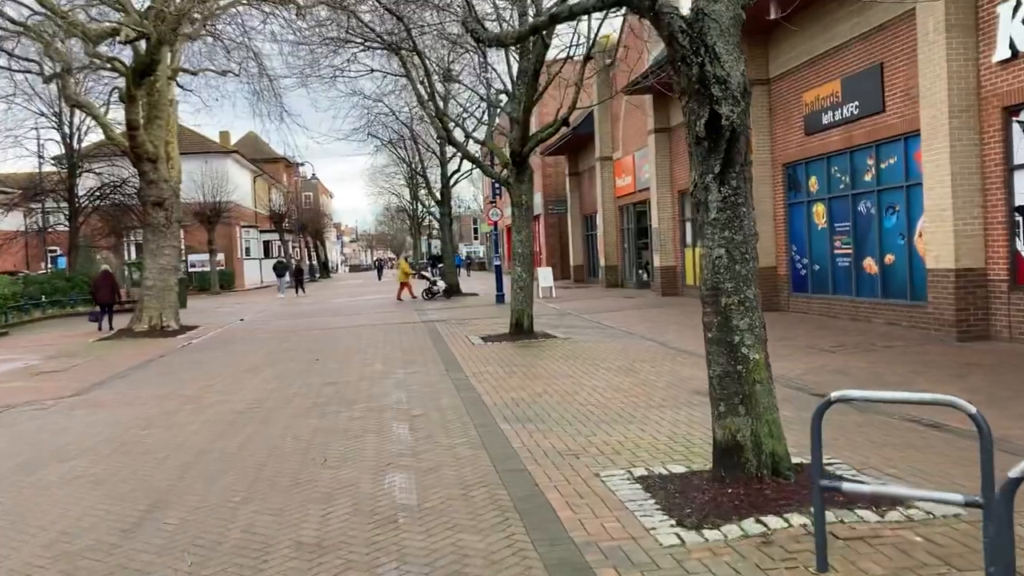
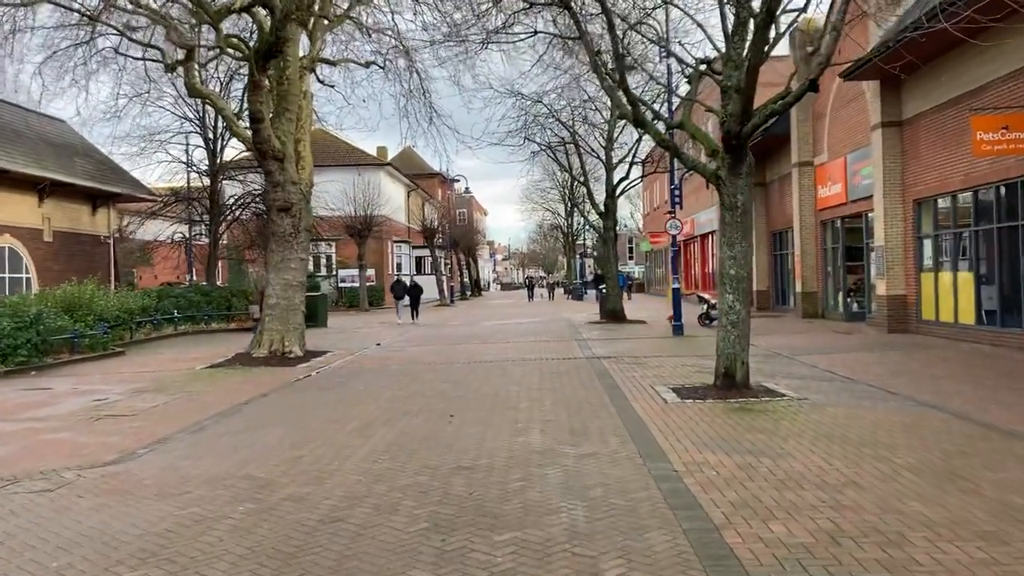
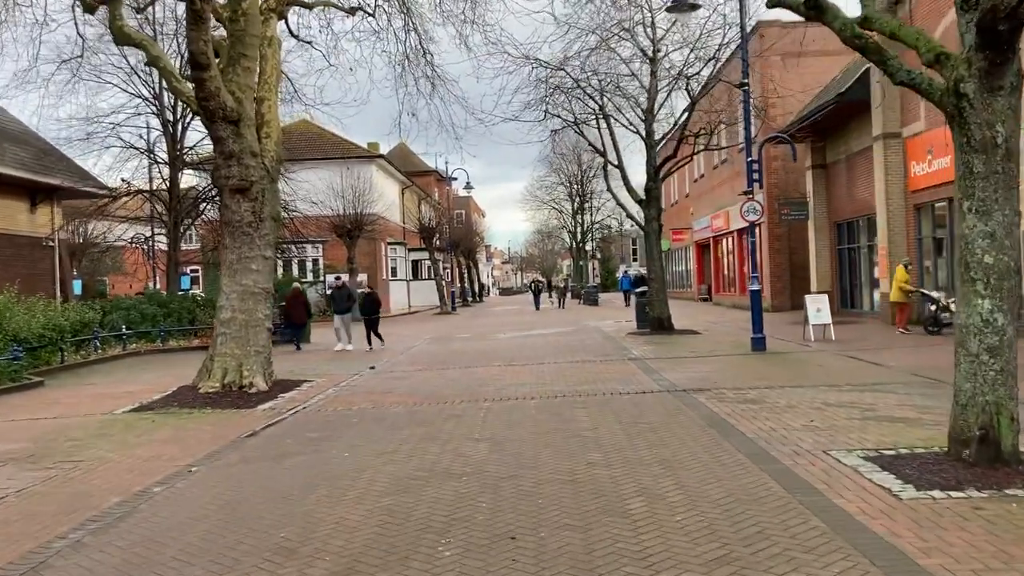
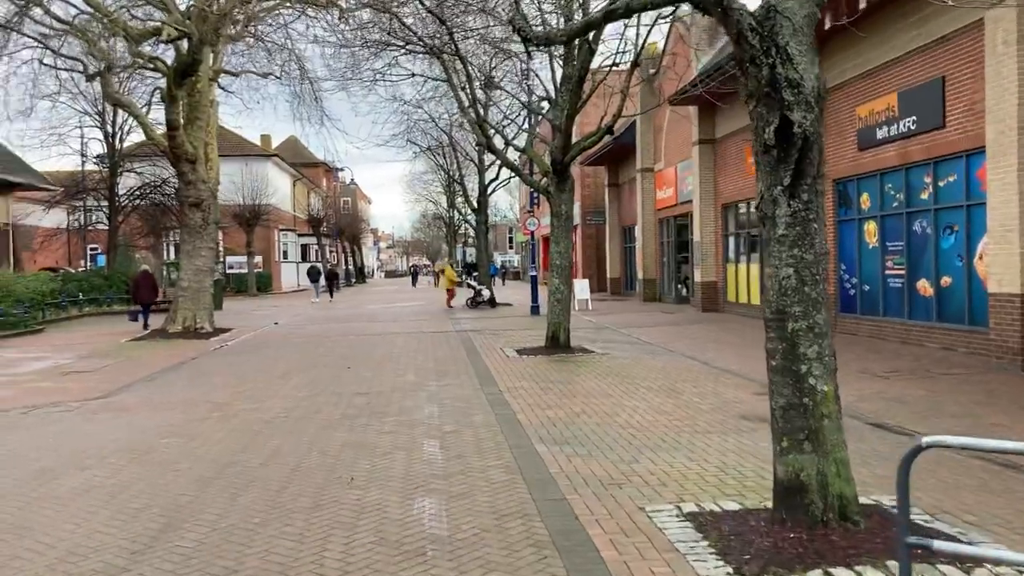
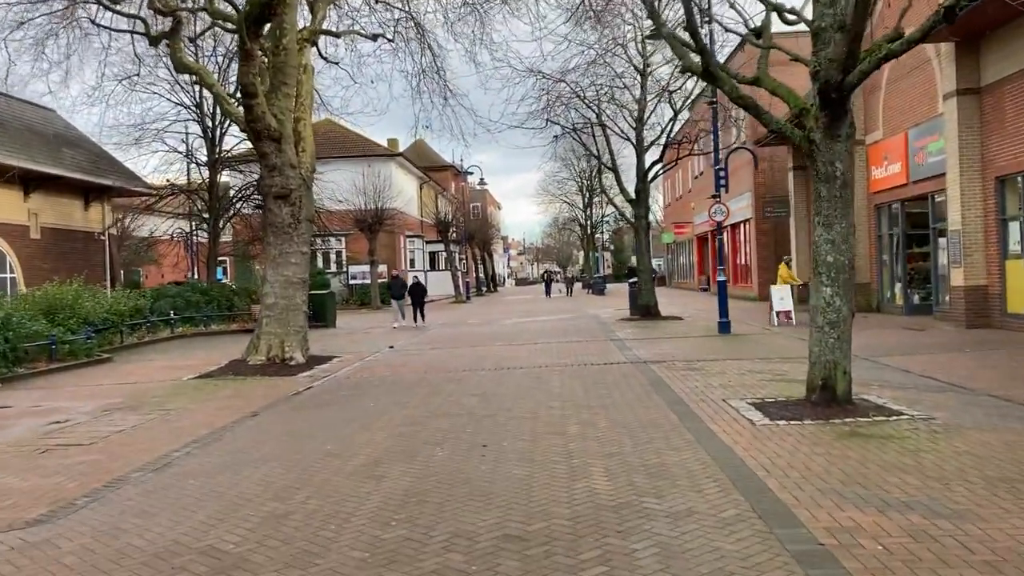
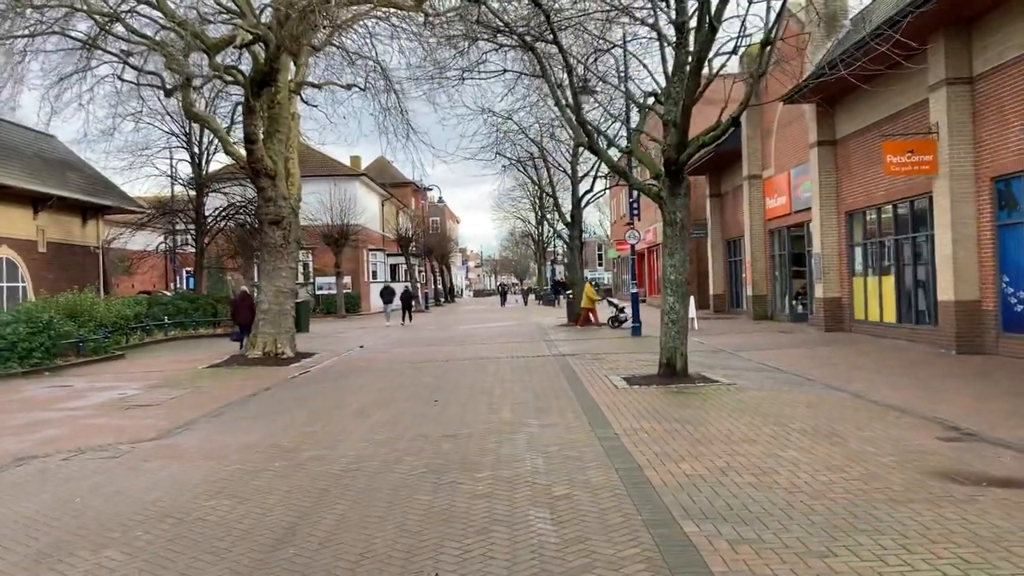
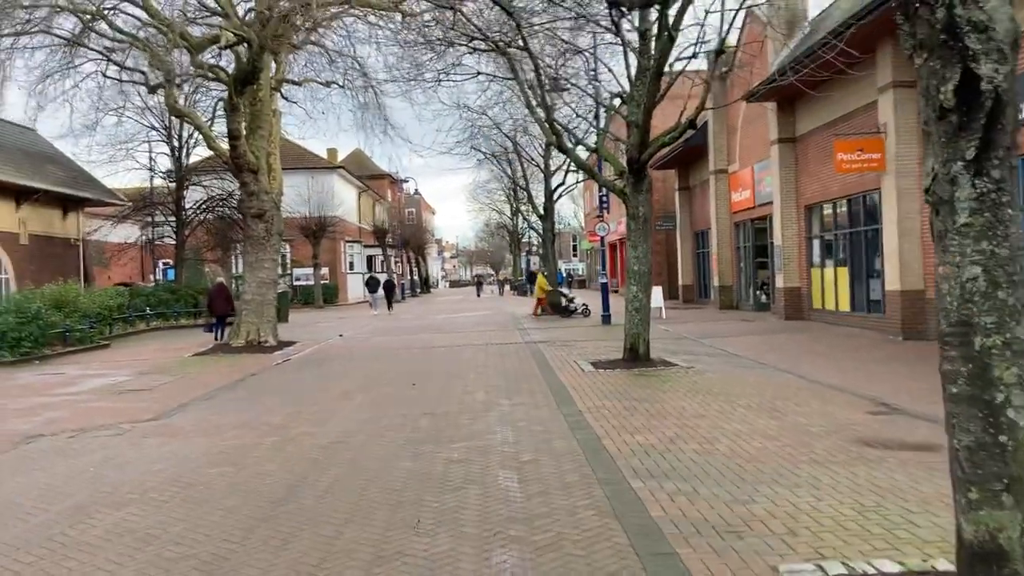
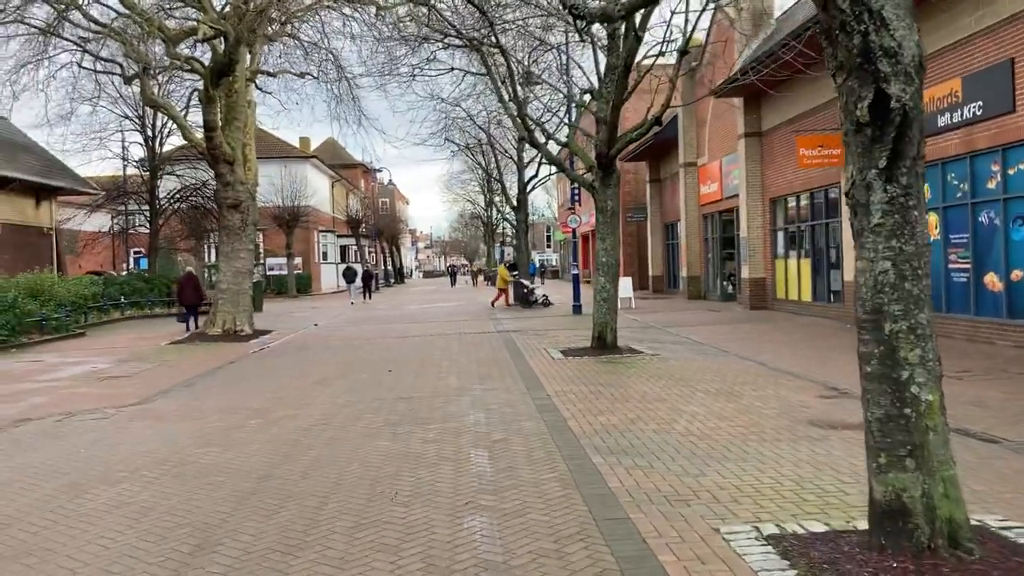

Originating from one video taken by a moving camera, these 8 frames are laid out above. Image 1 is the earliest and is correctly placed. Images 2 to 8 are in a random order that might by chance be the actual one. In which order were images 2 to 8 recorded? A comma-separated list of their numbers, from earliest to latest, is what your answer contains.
4, 8, 7, 6, 2, 5, 3
